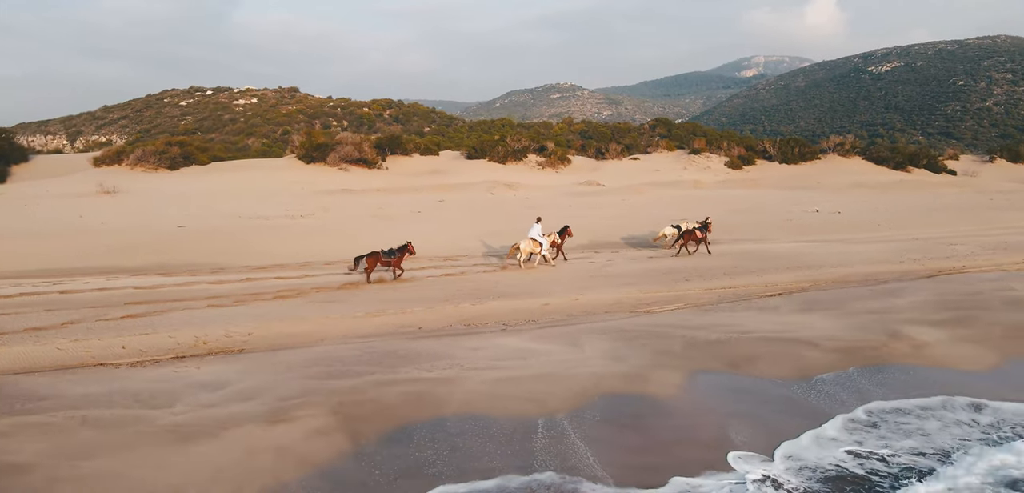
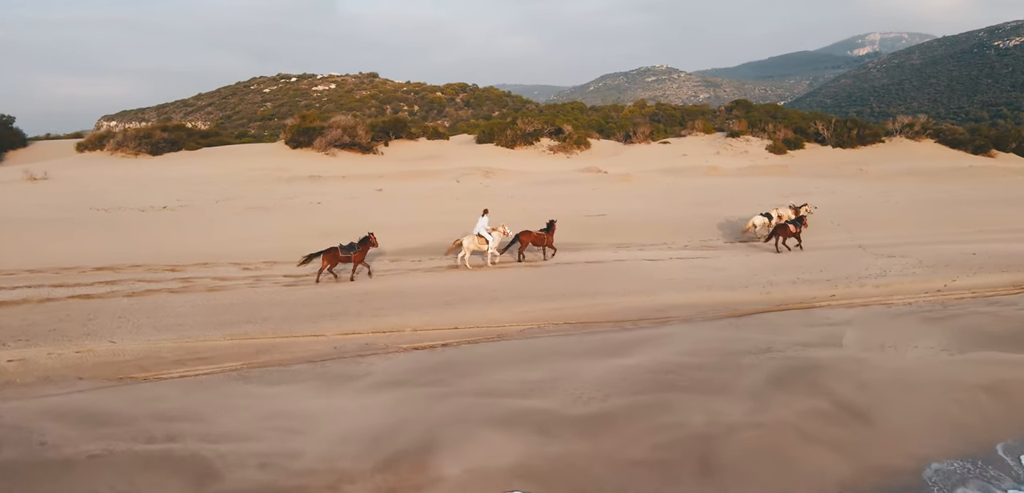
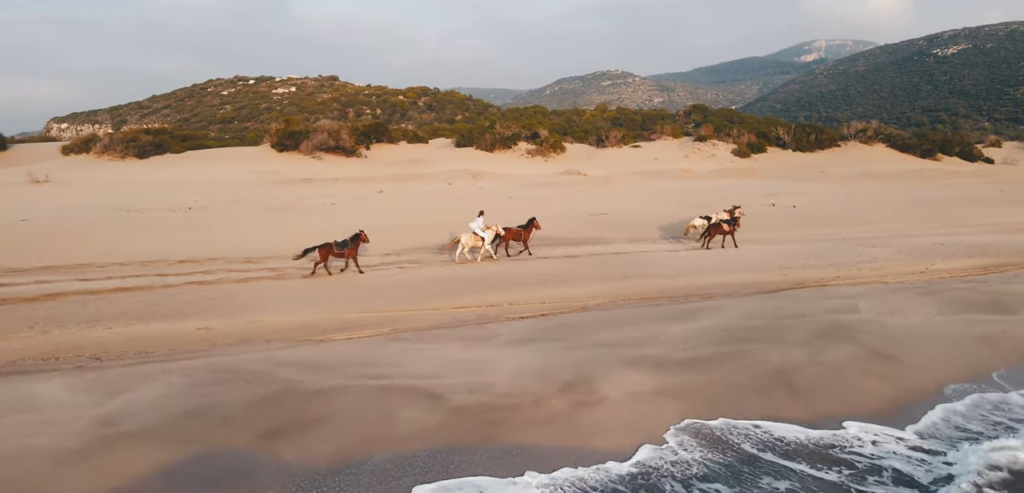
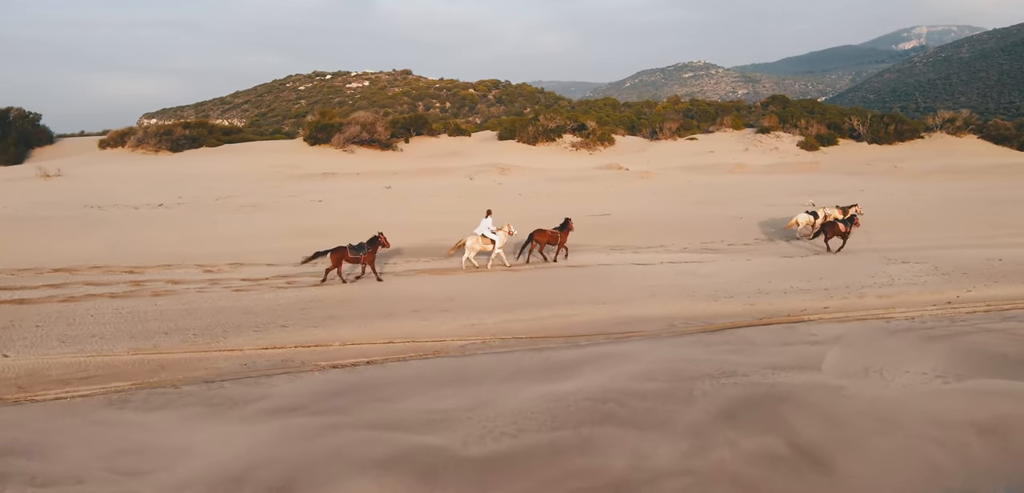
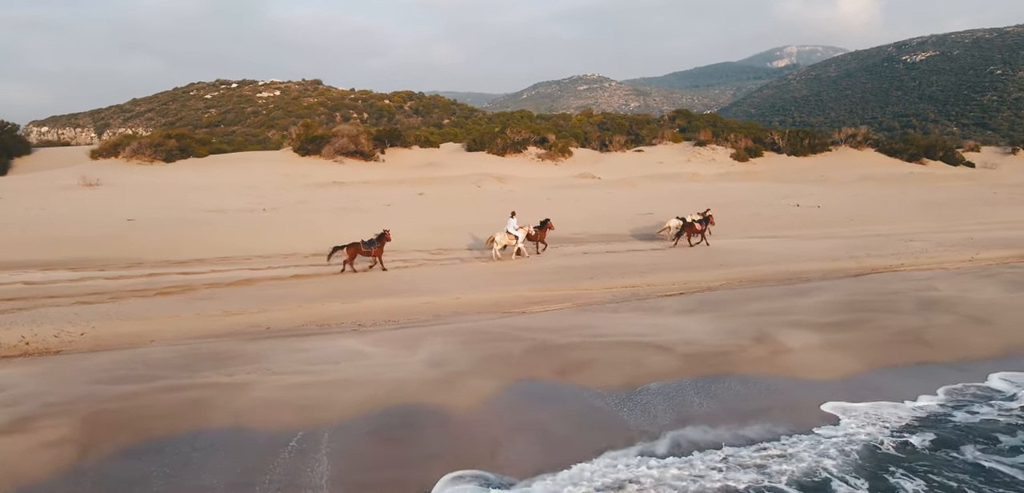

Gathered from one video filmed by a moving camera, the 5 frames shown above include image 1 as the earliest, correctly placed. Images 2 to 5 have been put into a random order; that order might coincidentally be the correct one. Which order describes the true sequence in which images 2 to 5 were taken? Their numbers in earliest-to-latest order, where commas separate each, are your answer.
5, 3, 2, 4
